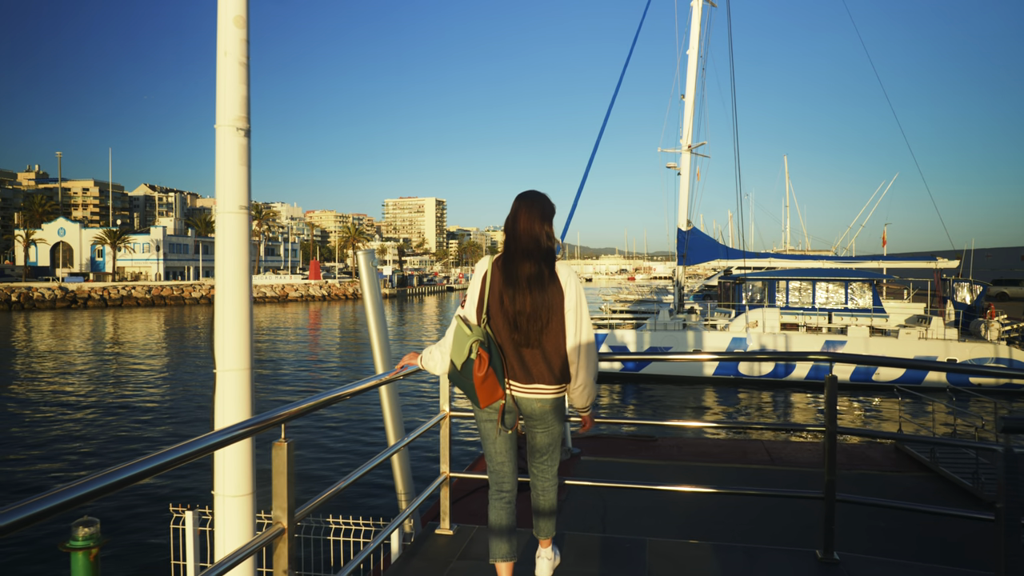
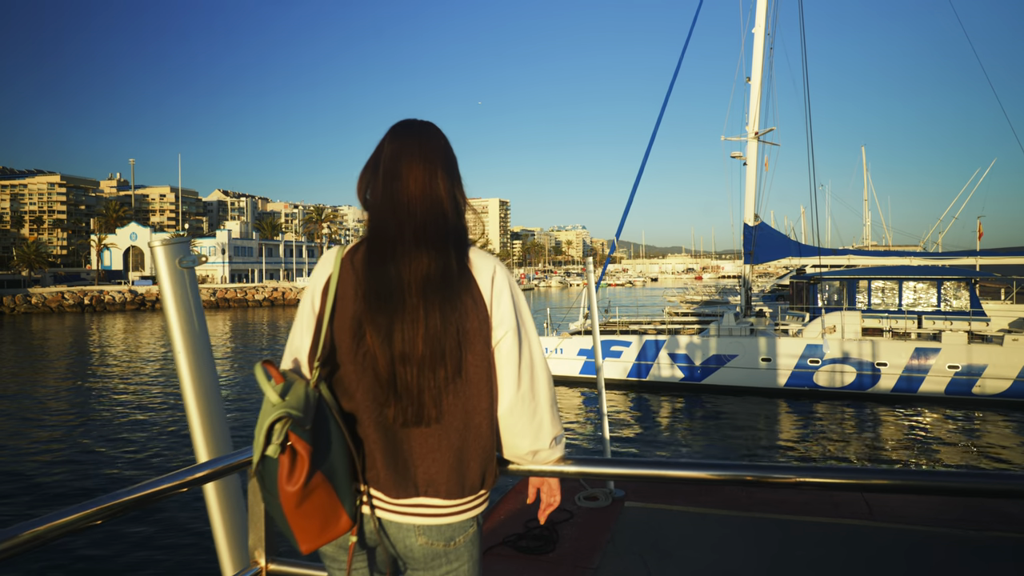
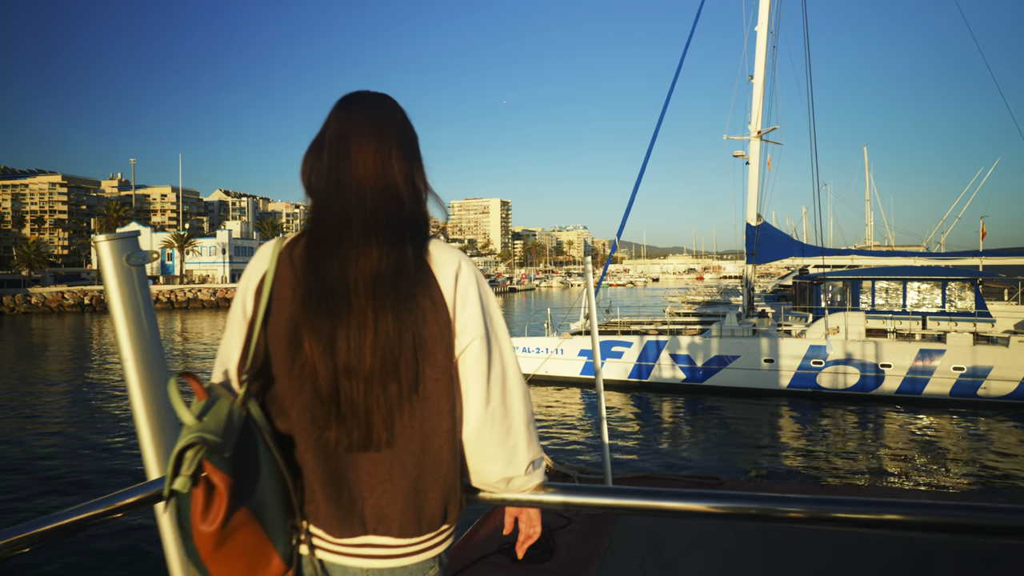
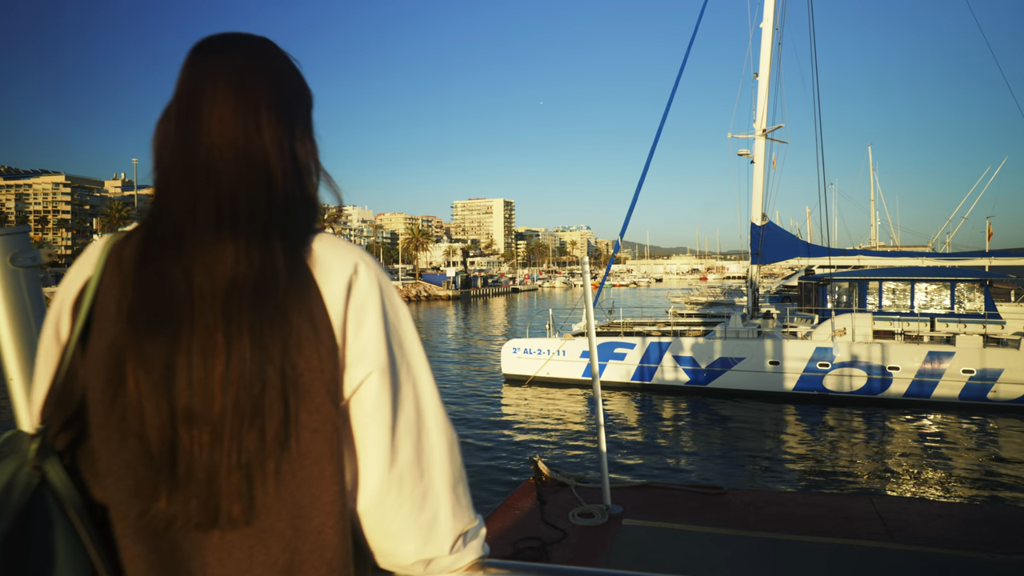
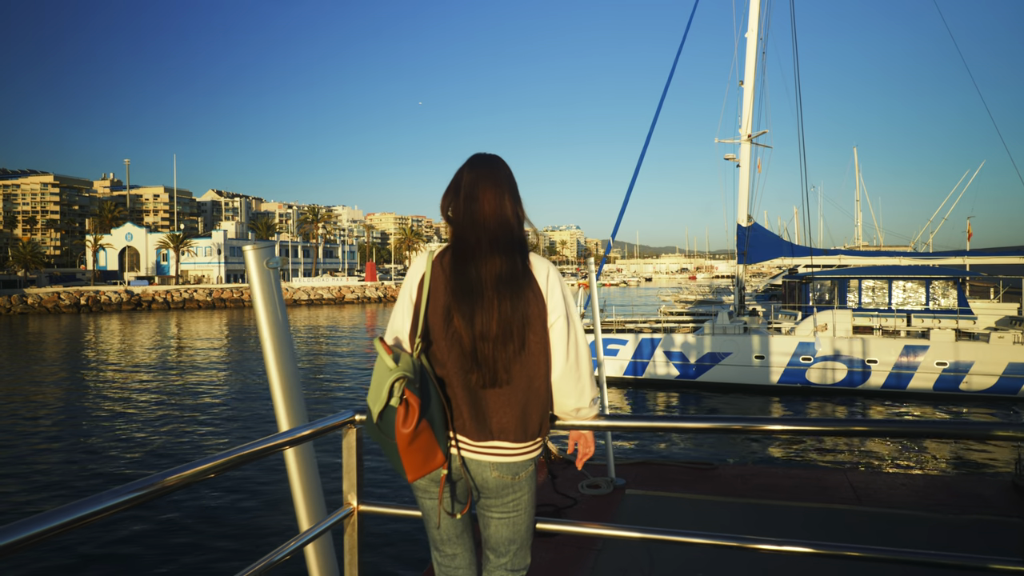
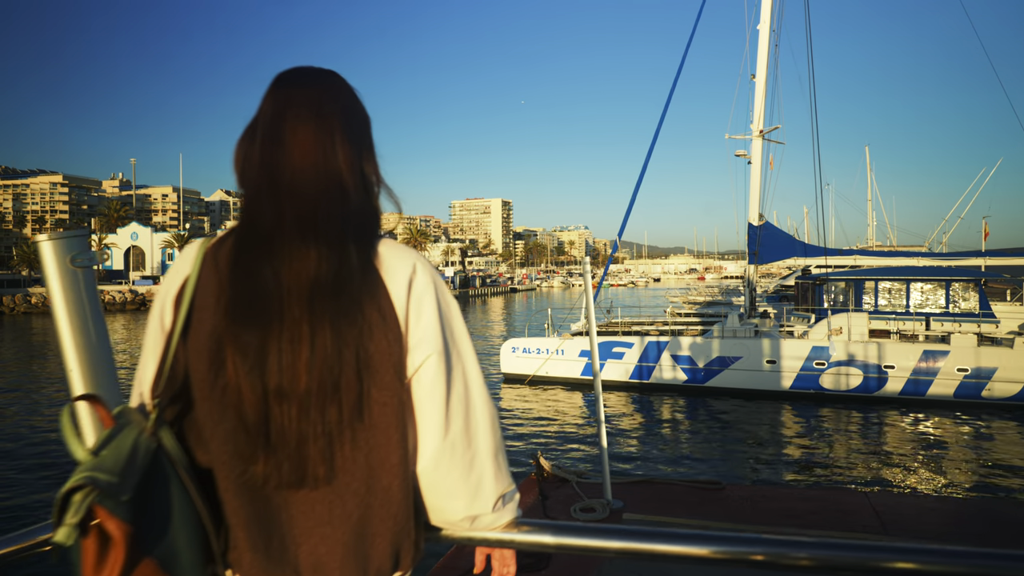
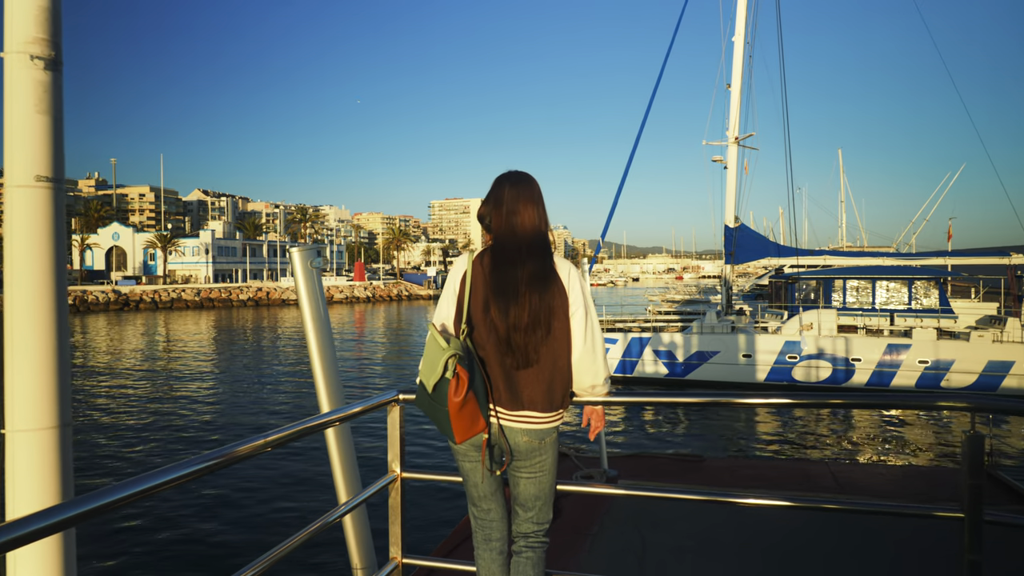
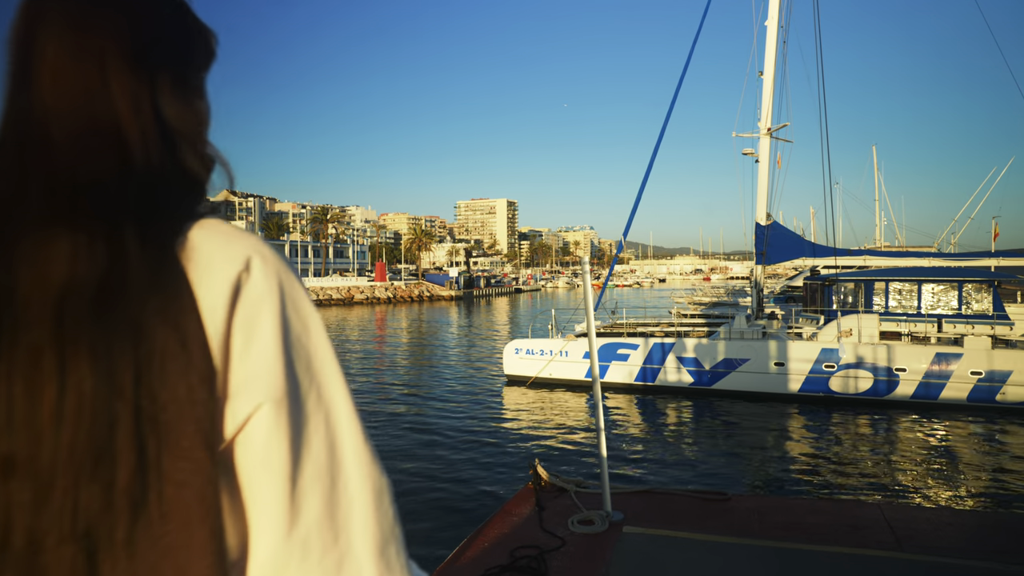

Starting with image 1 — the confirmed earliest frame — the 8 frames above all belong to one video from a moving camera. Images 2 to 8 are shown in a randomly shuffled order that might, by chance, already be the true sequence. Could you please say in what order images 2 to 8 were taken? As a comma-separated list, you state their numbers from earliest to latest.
7, 5, 2, 3, 6, 4, 8
